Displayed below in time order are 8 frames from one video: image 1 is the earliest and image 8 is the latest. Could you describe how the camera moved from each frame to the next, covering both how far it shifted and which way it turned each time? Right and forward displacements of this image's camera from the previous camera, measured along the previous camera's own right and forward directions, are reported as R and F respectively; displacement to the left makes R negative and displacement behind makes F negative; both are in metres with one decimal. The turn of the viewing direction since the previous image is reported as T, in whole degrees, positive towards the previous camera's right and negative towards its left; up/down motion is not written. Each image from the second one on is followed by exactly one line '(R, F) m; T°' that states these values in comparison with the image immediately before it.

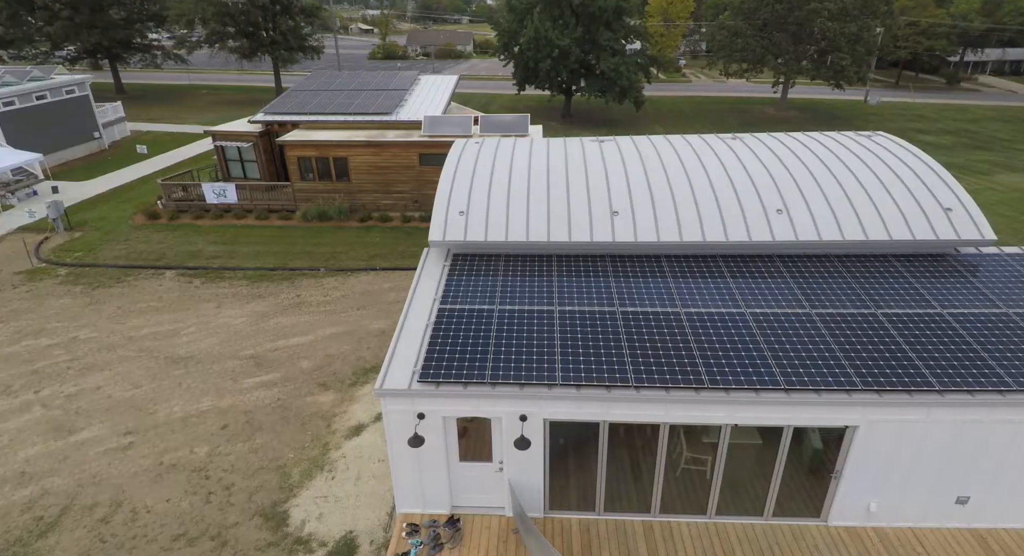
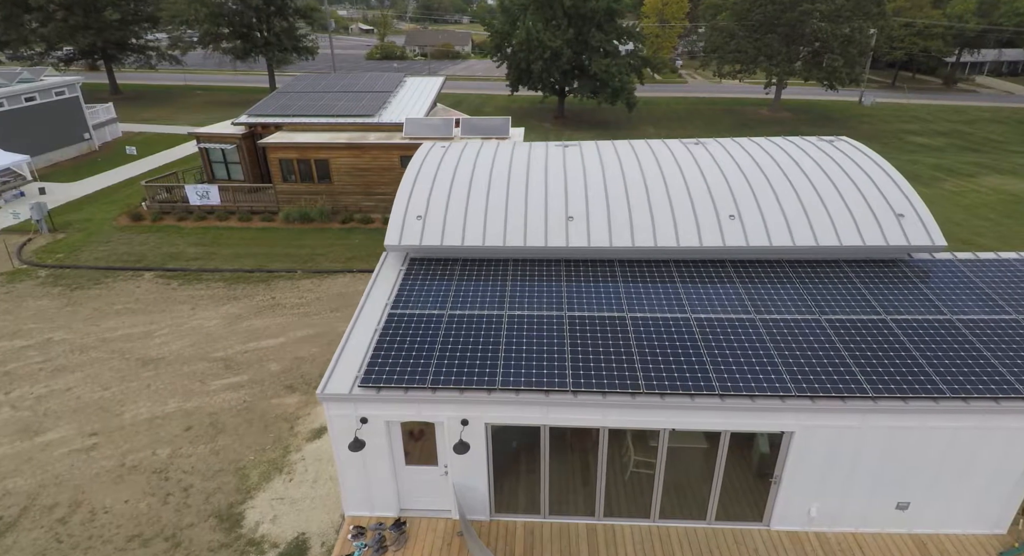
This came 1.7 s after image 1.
(+1.0, -0.1) m; 0°
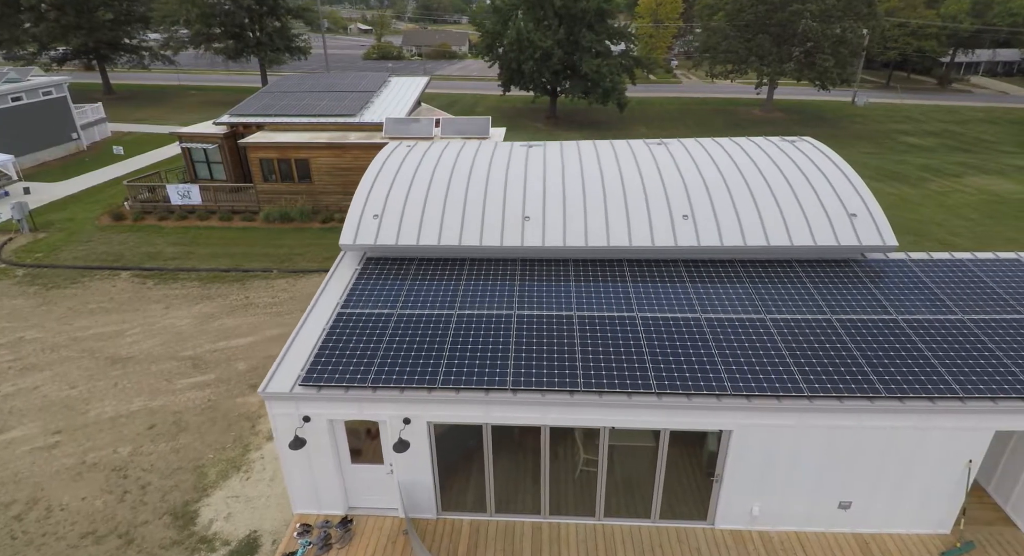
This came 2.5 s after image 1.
(+1.0, 0.0) m; 0°
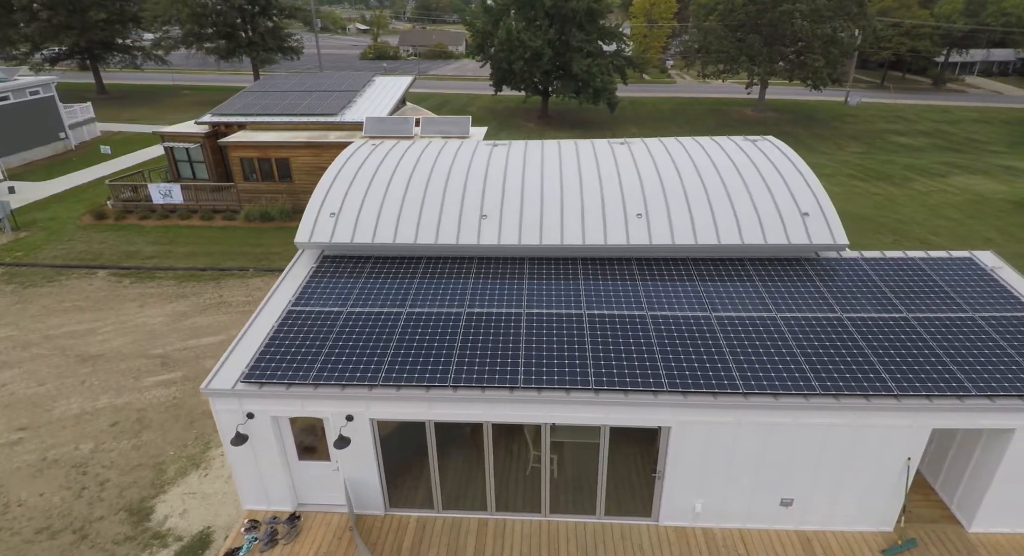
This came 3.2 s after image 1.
(+1.0, -0.1) m; 0°
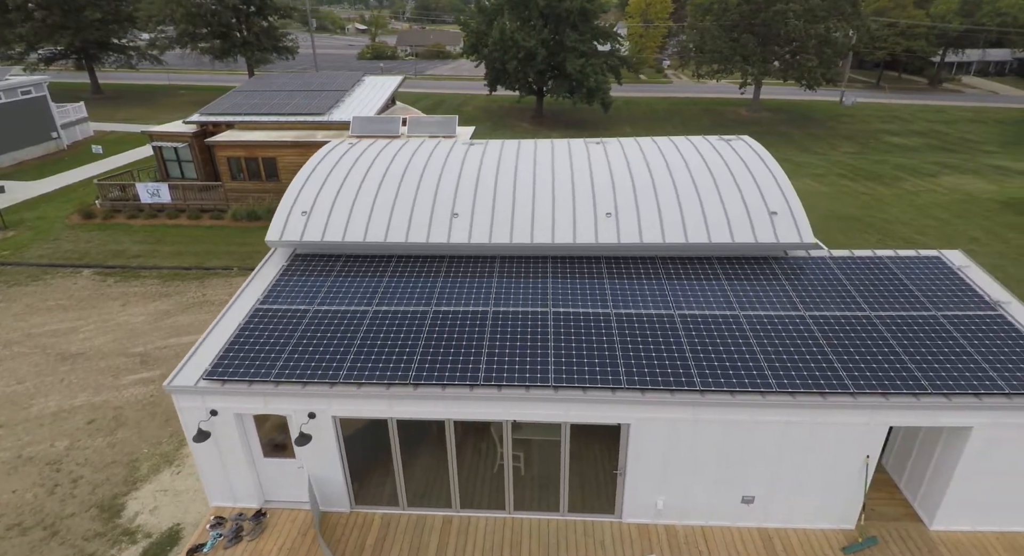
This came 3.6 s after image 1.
(+0.7, -0.1) m; 0°
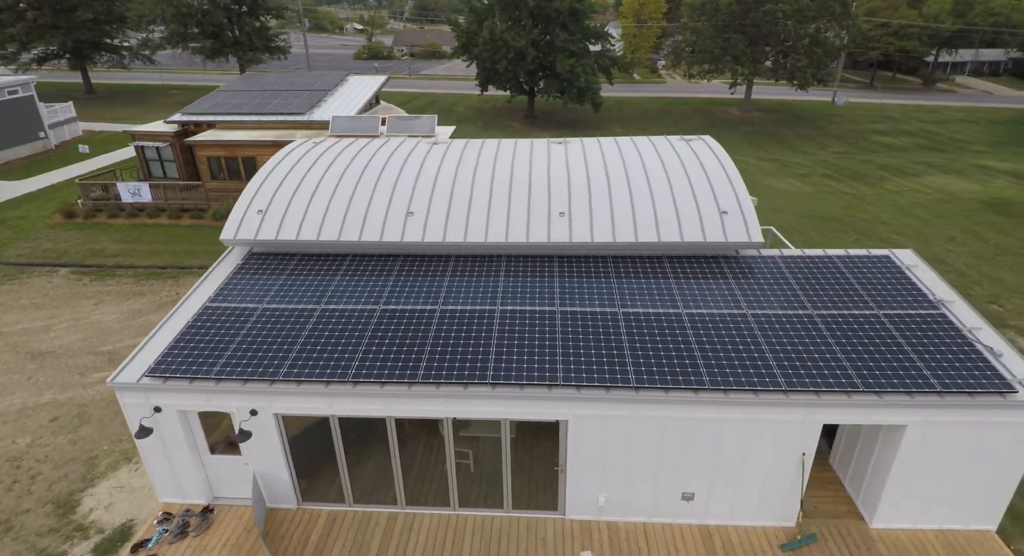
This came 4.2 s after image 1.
(+1.0, -0.1) m; 0°
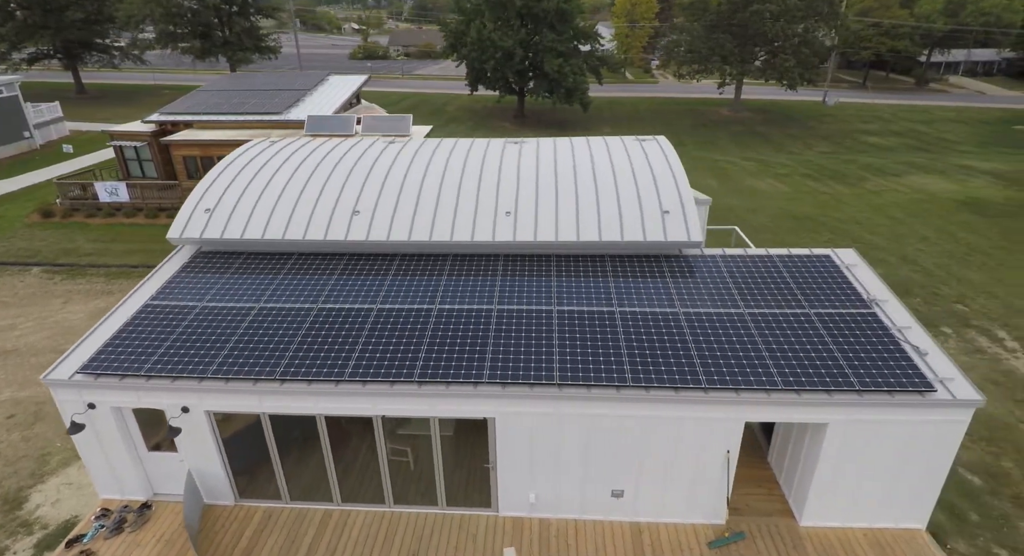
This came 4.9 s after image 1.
(+1.2, -0.1) m; 0°
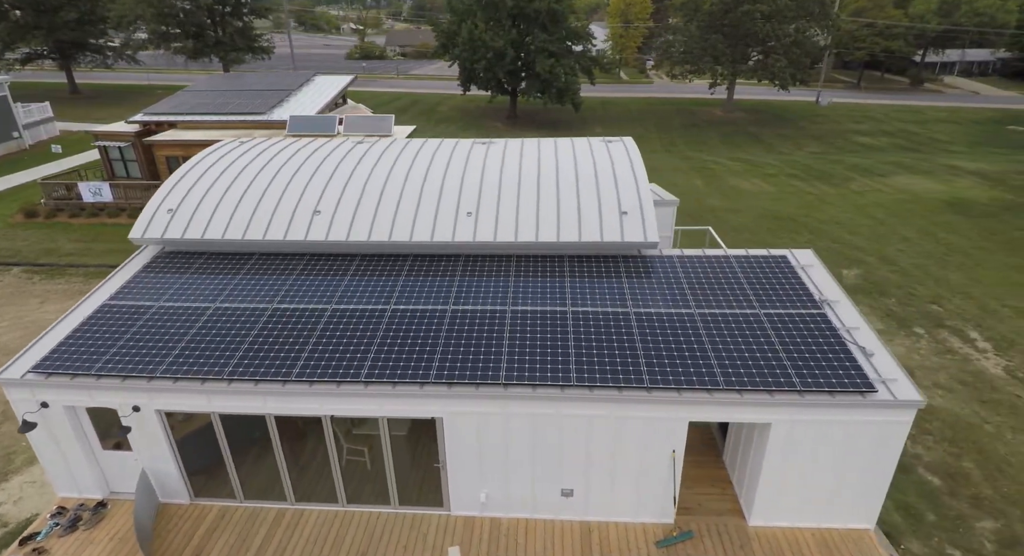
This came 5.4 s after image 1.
(+0.9, -0.1) m; 0°
